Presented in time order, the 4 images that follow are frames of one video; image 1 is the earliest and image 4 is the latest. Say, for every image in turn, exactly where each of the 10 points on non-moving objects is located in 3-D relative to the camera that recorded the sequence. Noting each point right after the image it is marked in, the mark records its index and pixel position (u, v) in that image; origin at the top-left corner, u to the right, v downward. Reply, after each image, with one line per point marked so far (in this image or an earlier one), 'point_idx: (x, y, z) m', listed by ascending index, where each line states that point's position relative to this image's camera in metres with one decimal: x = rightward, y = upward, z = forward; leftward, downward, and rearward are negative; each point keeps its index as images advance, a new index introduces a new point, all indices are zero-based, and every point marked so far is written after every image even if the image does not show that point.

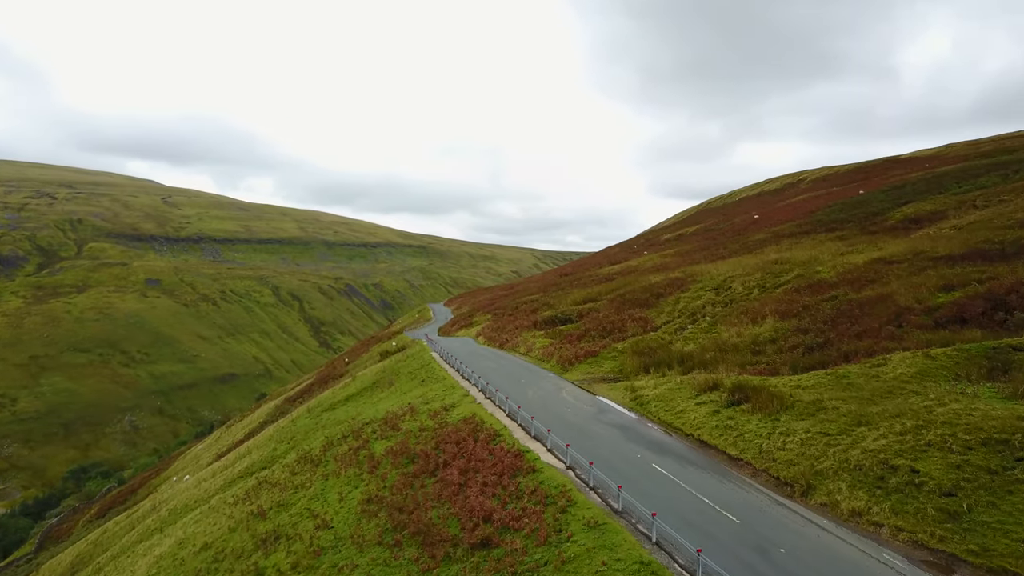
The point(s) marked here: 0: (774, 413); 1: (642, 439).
0: (+5.4, -2.6, +17.2) m
1: (+2.9, -3.3, +18.4) m
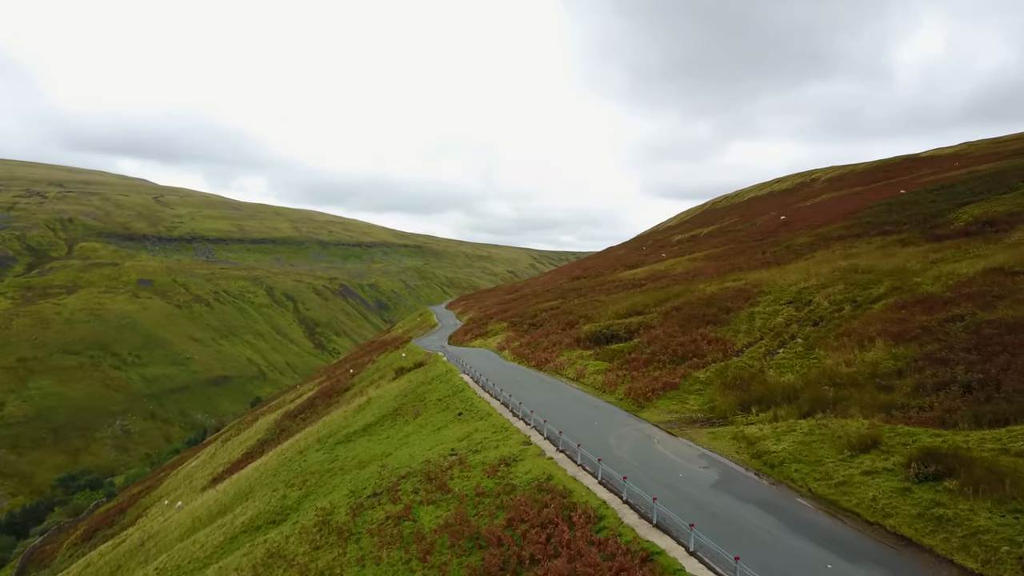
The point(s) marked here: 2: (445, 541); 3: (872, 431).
0: (+7.3, -3.1, +12.2) m
1: (+4.8, -3.9, +13.4) m
2: (-1.3, -4.9, +16.0) m
3: (+7.4, -2.9, +17.0) m
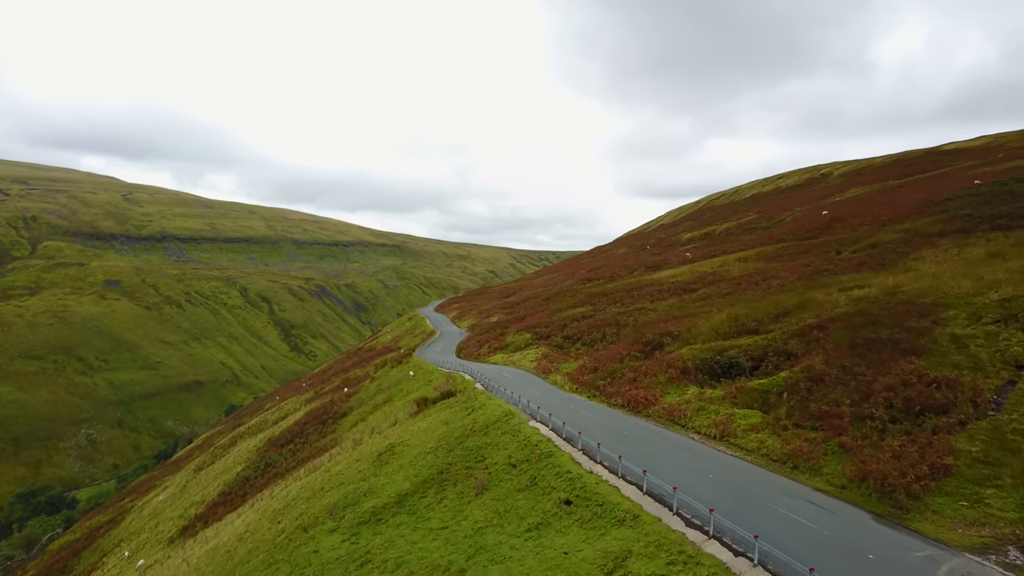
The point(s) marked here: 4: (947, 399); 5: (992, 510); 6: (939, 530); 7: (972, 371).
0: (+10.6, -3.5, +2.8) m
1: (+8.1, -4.3, +3.9) m
2: (+1.9, -5.3, +6.4) m
3: (+10.5, -3.3, +7.6) m
4: (+9.3, -2.4, +17.7) m
5: (+7.8, -3.6, +13.4) m
6: (+6.9, -3.8, +13.3) m
7: (+10.7, -1.9, +19.4) m
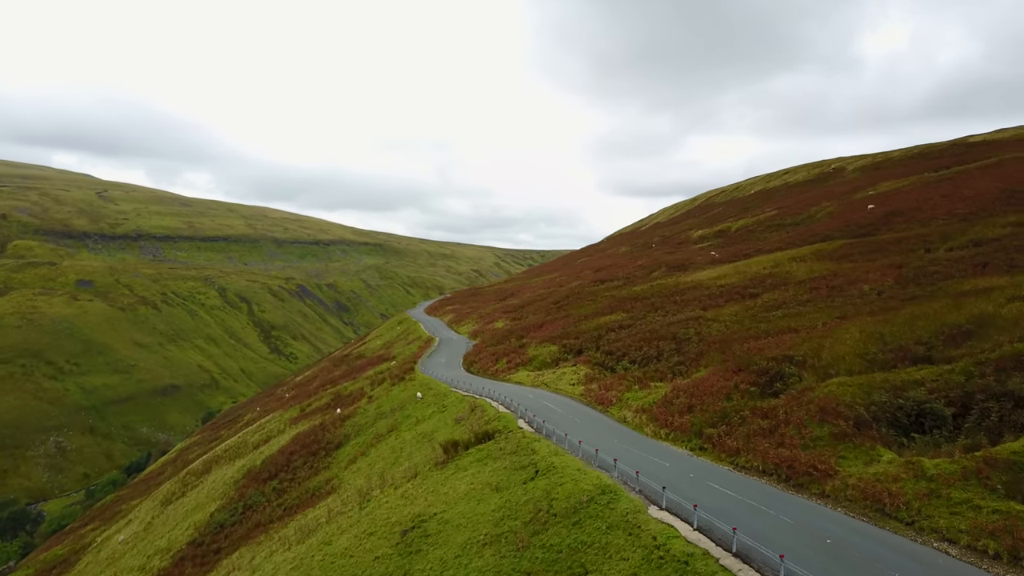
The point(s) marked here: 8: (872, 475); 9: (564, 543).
0: (+13.2, -3.8, -5.4) m
1: (+10.6, -4.6, -4.3) m
2: (+4.4, -5.6, -2.0) m
3: (+13.0, -3.6, -0.6) m
4: (+11.5, -2.7, +9.5) m
5: (+10.1, -3.9, +5.2) m
6: (+9.2, -4.2, +5.1) m
7: (+12.9, -2.2, +11.2) m
8: (+7.0, -3.6, +16.1) m
9: (+1.0, -5.0, +16.4) m
